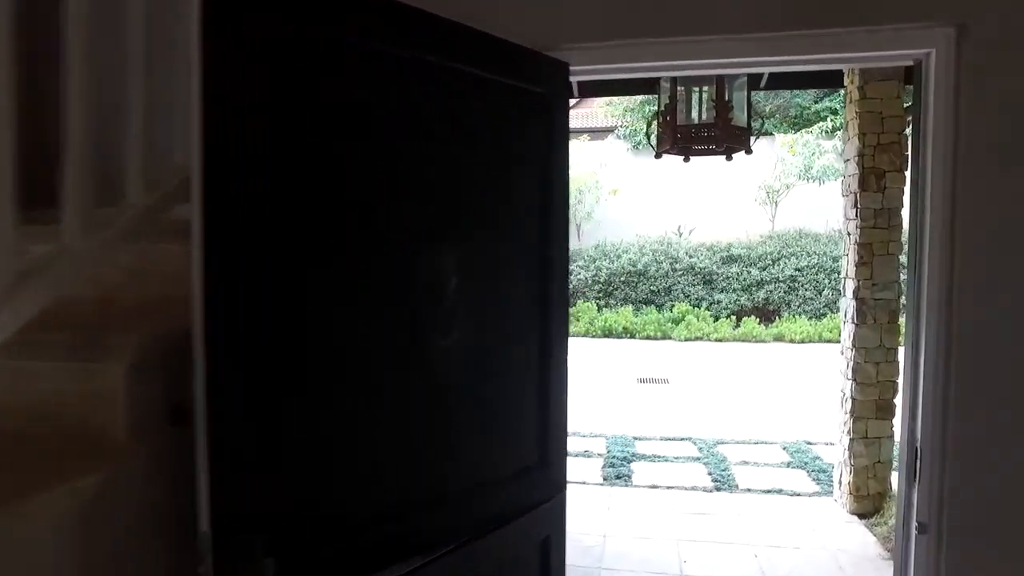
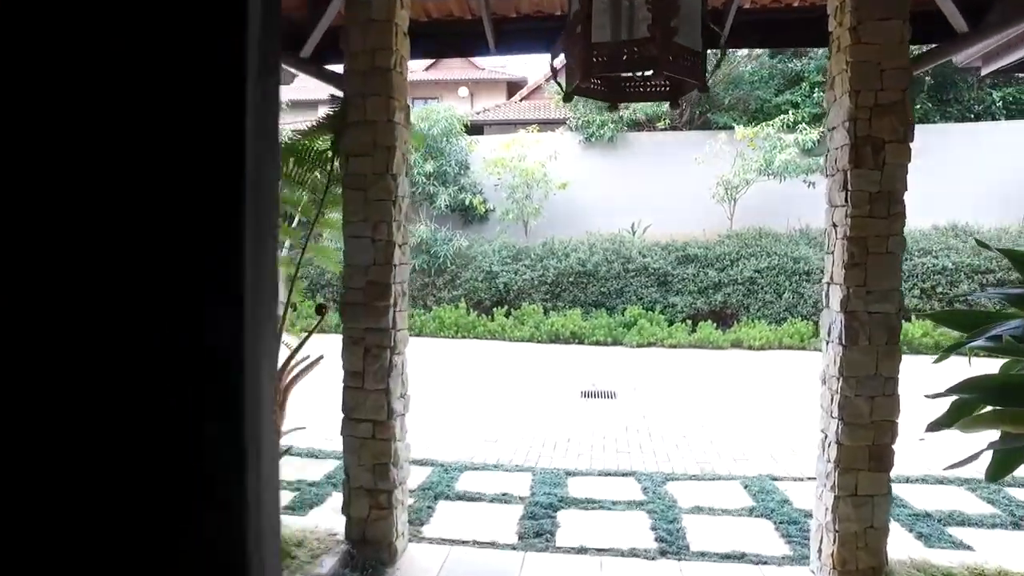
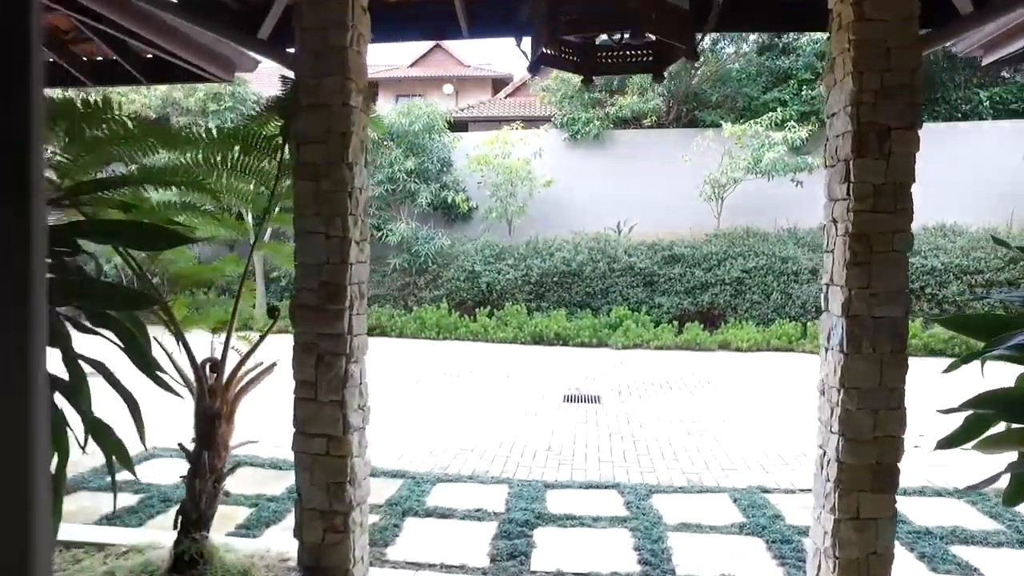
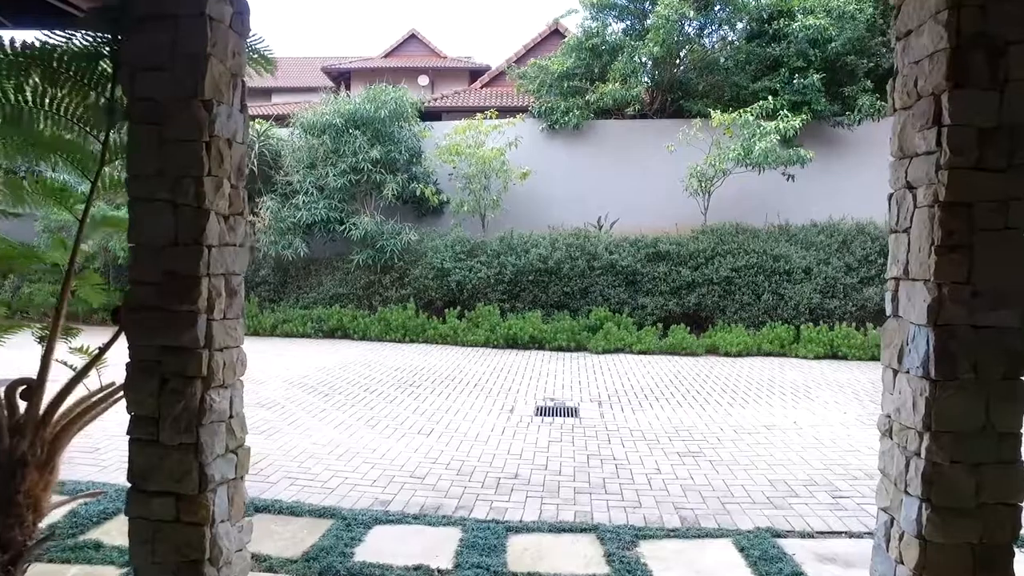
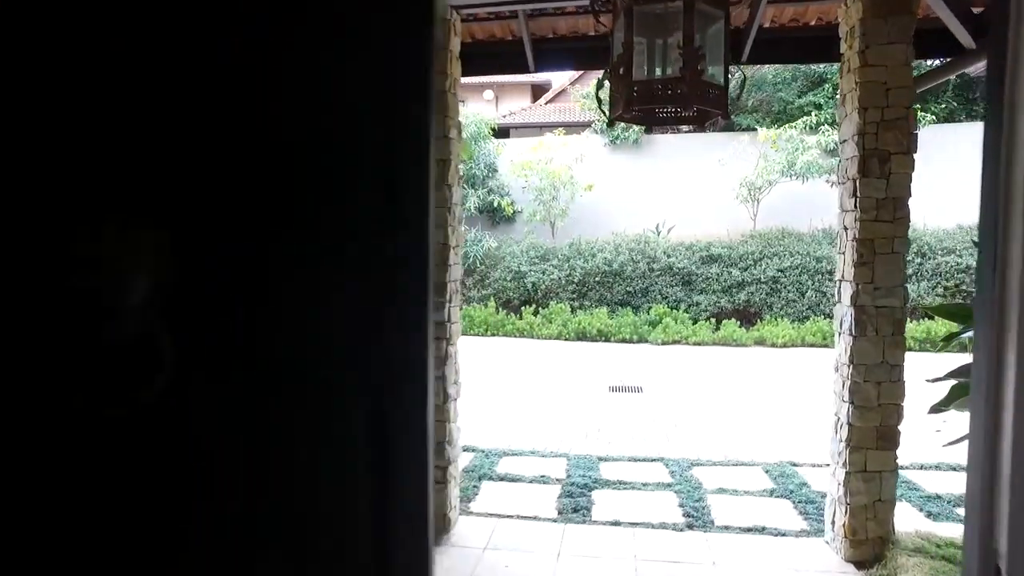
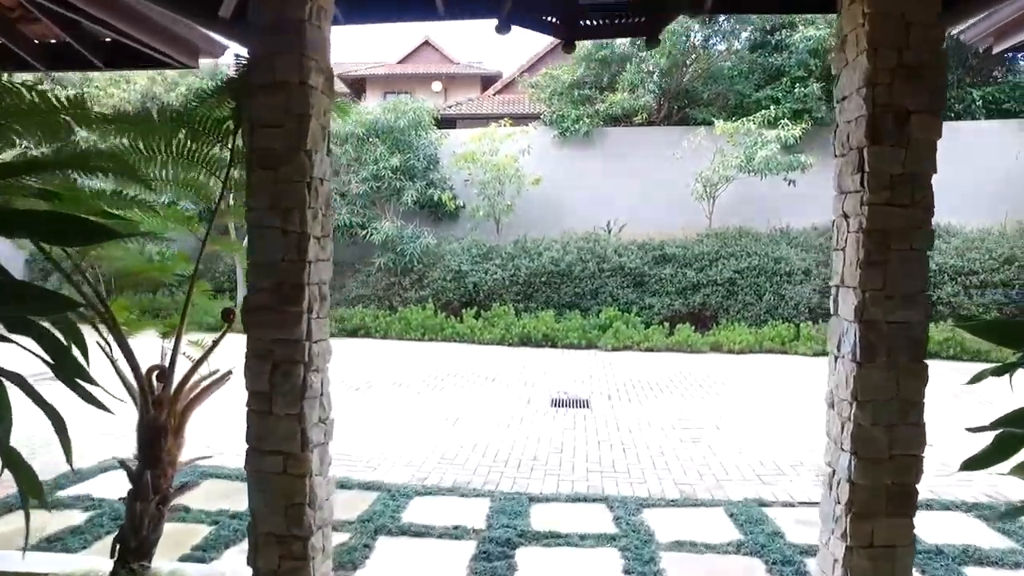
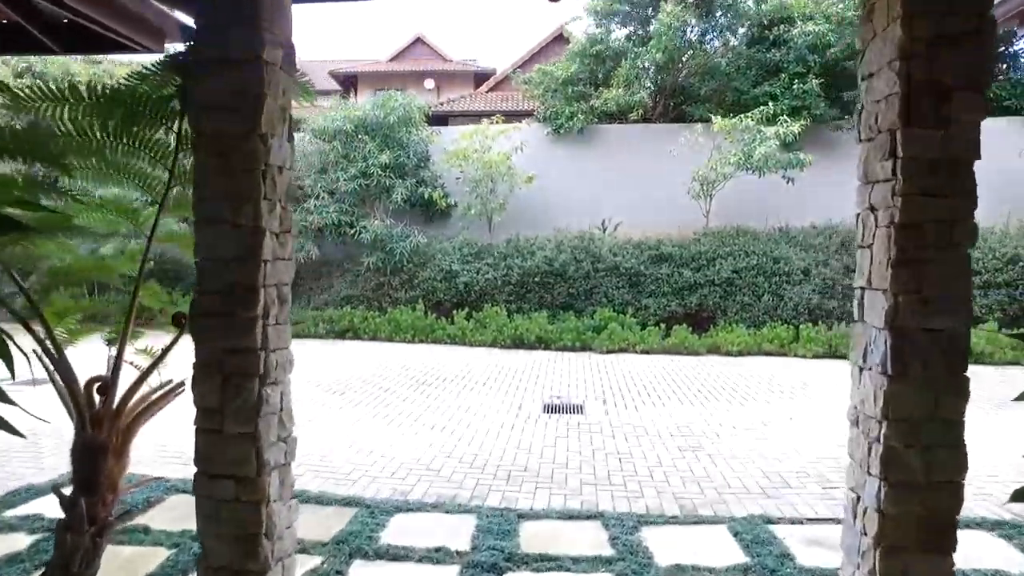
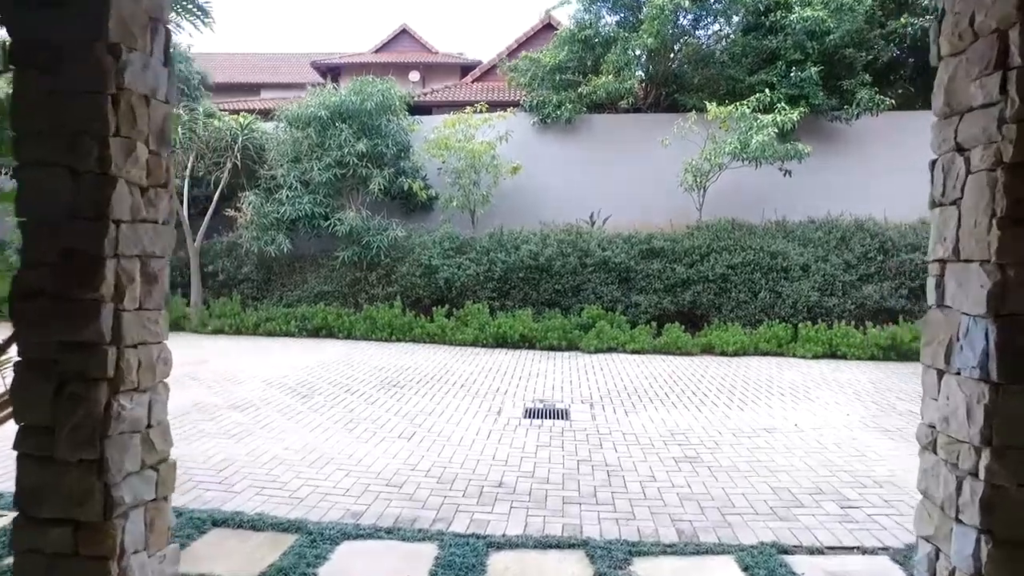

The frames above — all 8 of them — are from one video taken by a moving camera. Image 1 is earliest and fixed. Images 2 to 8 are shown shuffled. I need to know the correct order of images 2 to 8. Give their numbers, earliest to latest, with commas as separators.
5, 2, 3, 6, 7, 4, 8
